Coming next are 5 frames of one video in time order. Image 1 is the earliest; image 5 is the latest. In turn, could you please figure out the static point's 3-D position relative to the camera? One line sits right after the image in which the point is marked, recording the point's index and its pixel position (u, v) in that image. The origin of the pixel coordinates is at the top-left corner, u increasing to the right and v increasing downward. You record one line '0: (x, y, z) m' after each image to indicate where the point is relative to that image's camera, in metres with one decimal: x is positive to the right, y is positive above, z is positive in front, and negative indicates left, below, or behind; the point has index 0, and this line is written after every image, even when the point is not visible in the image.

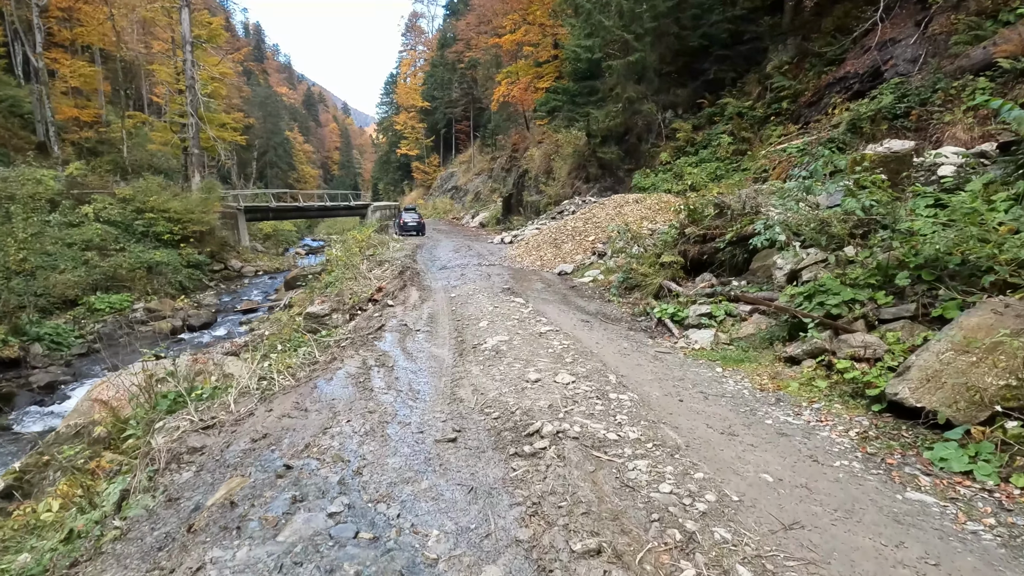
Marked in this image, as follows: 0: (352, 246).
0: (-5.3, +1.4, +18.0) m
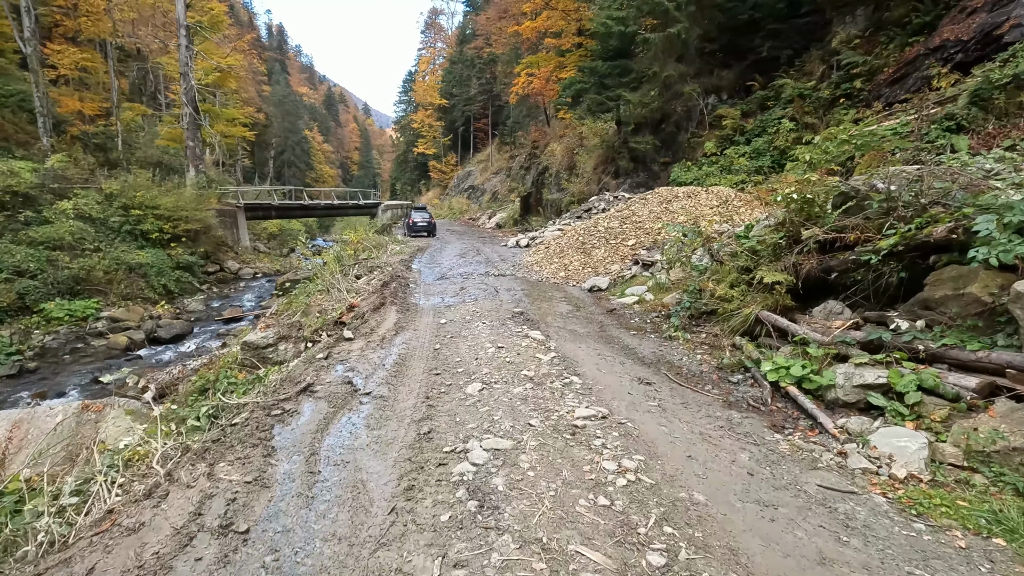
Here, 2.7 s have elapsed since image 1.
0: (-4.8, +1.1, +15.5) m
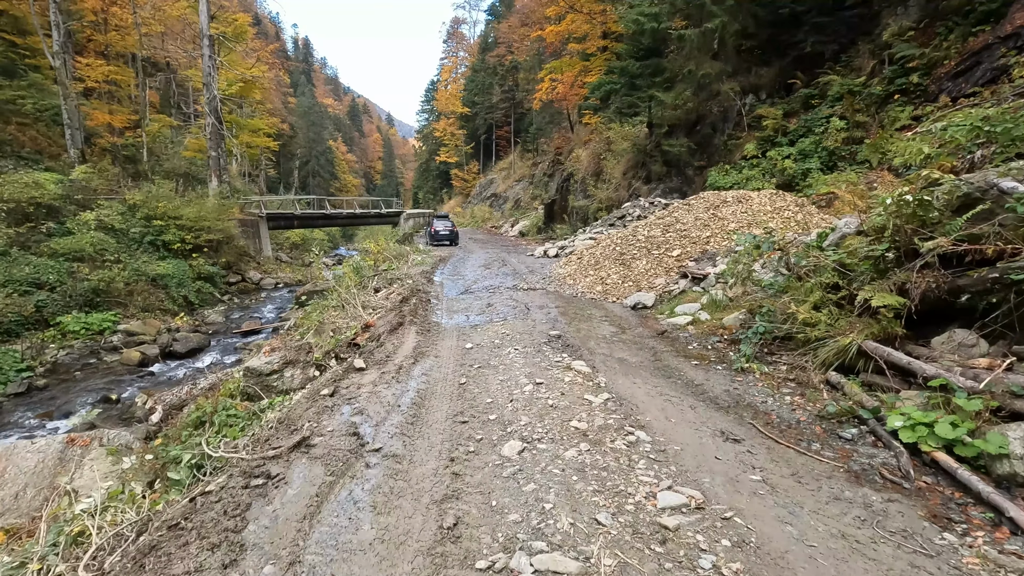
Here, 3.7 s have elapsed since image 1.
0: (-4.1, +0.8, +14.8) m
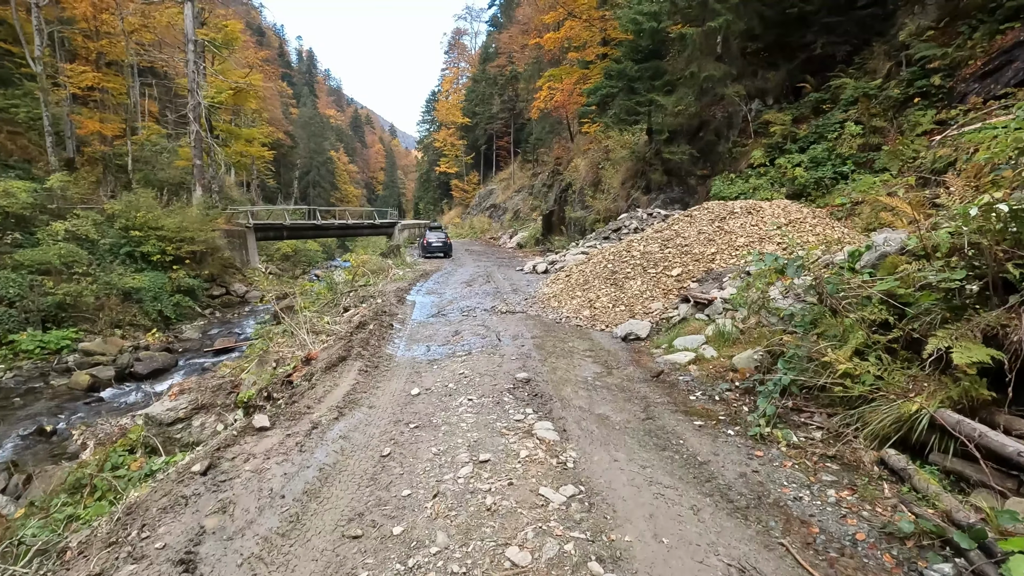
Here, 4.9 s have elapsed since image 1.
0: (-4.4, +0.4, +13.7) m
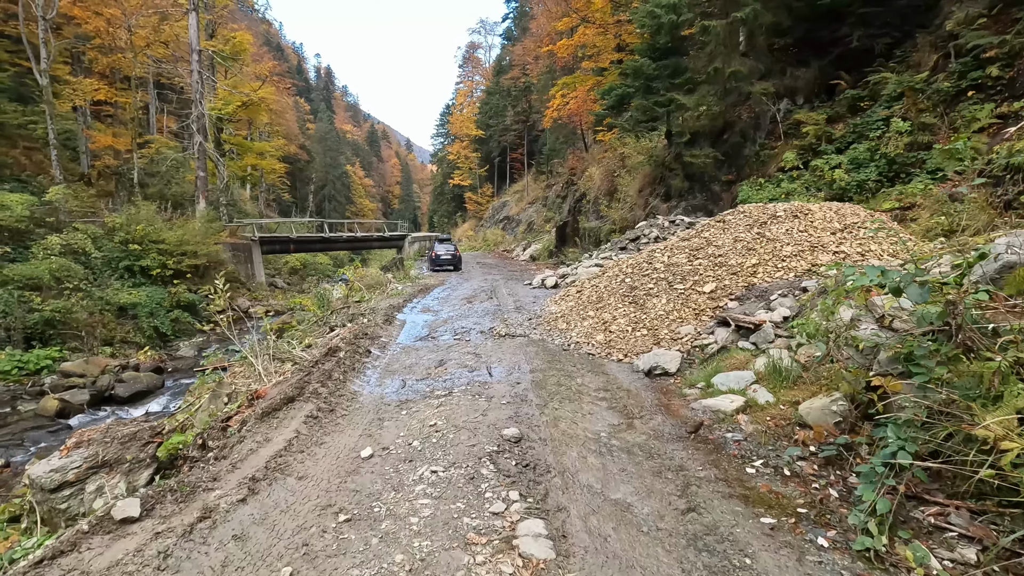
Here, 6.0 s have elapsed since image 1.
0: (-4.2, 0.0, +12.6) m
